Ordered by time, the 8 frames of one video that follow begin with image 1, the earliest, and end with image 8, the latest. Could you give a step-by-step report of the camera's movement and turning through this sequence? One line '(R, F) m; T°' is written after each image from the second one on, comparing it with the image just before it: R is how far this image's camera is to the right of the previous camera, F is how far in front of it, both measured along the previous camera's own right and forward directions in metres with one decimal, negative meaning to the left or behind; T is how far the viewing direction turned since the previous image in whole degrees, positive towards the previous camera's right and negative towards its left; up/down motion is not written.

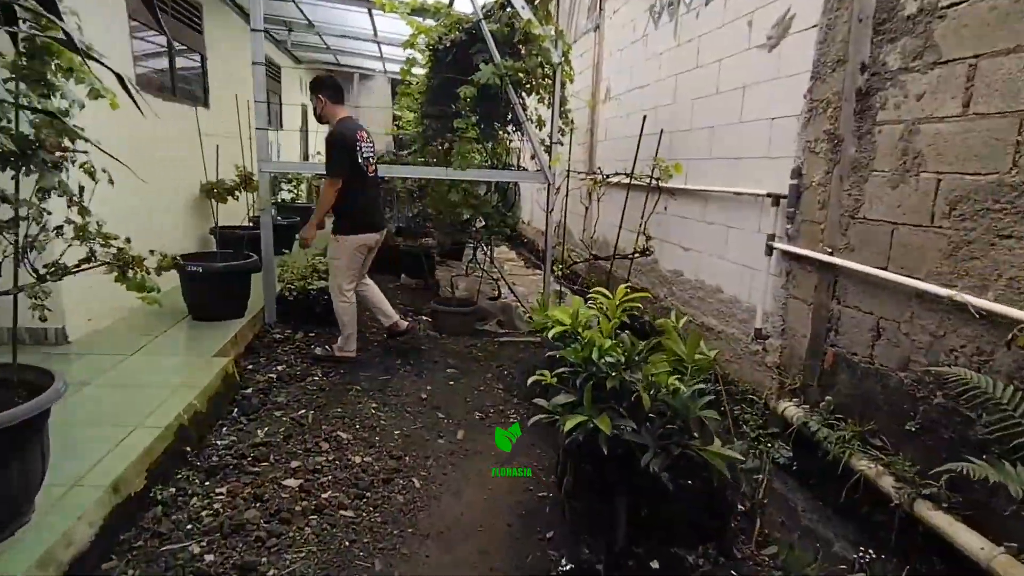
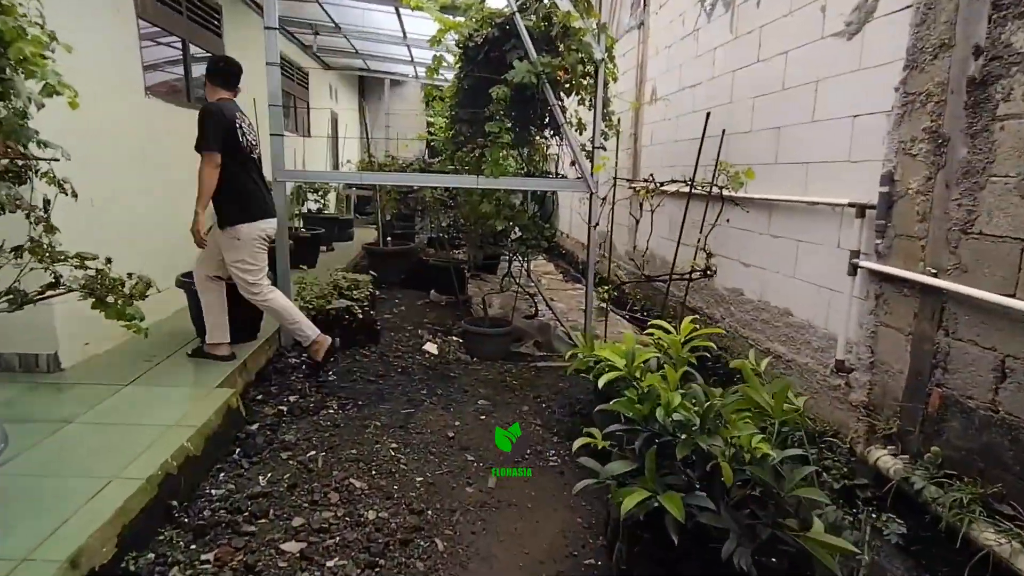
(0.0, +0.3) m; -3°
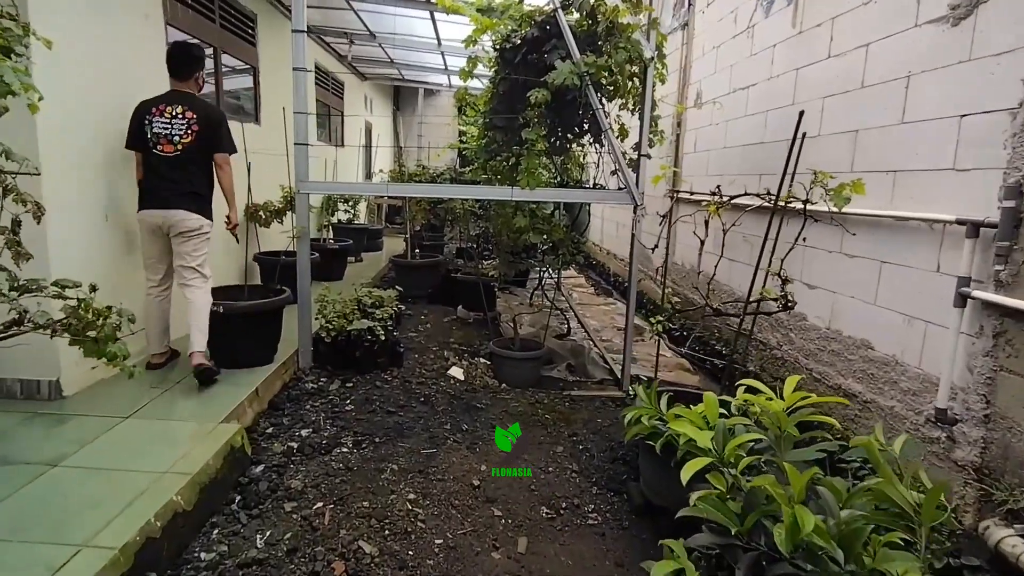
(0.0, +0.3) m; -3°
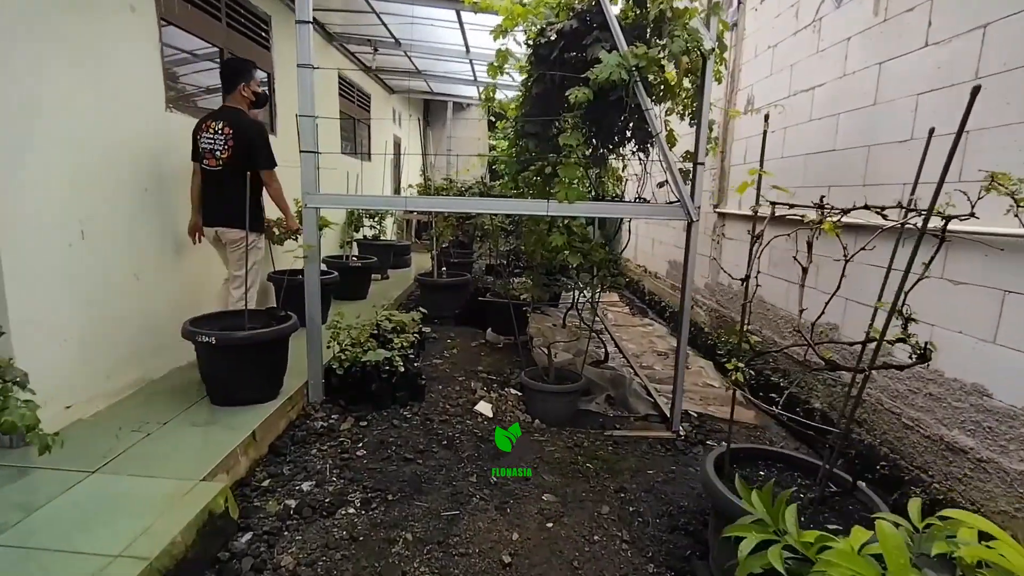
(0.0, +0.4) m; -3°
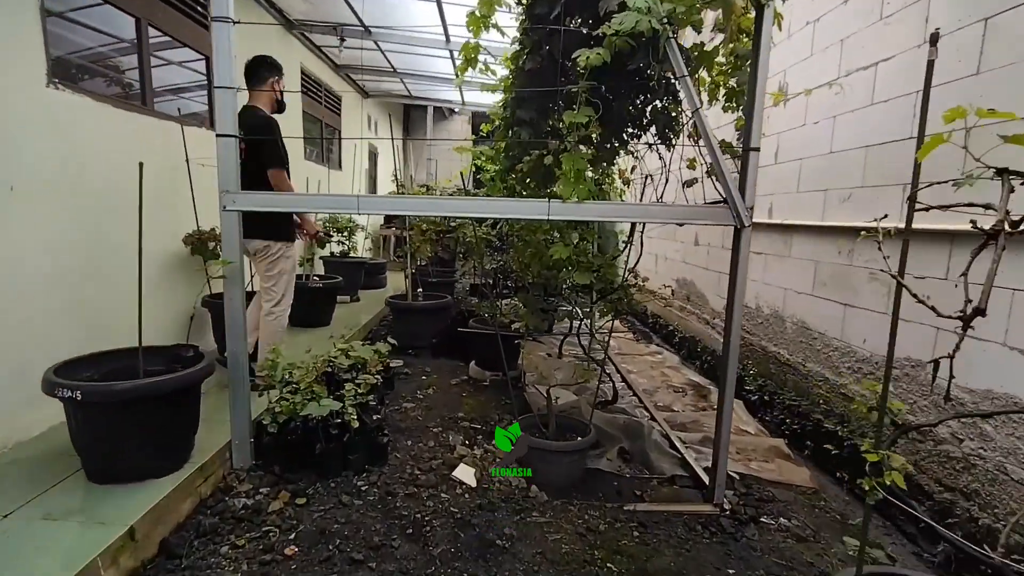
(0.0, +0.7) m; +1°
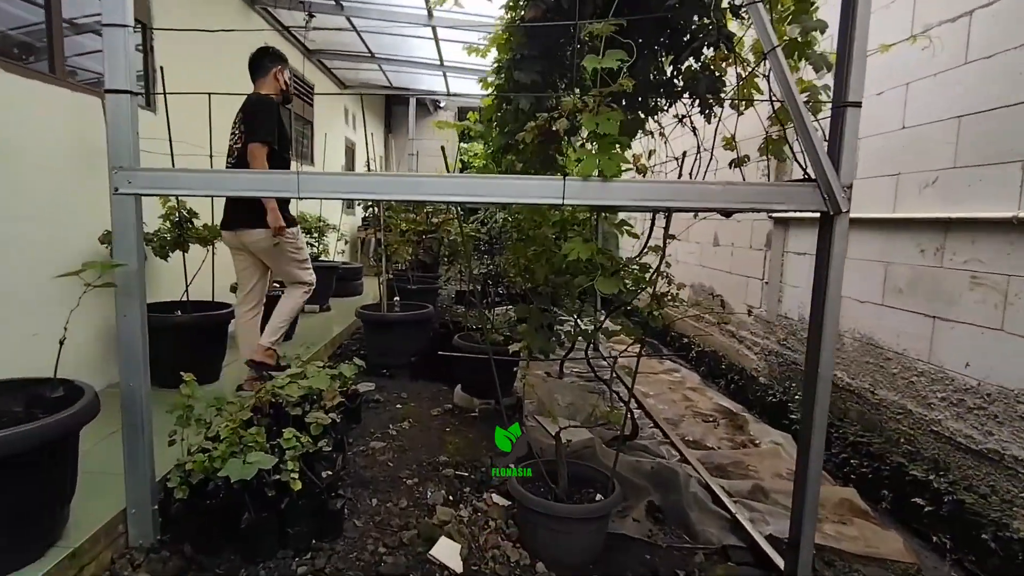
(0.0, +0.6) m; +1°
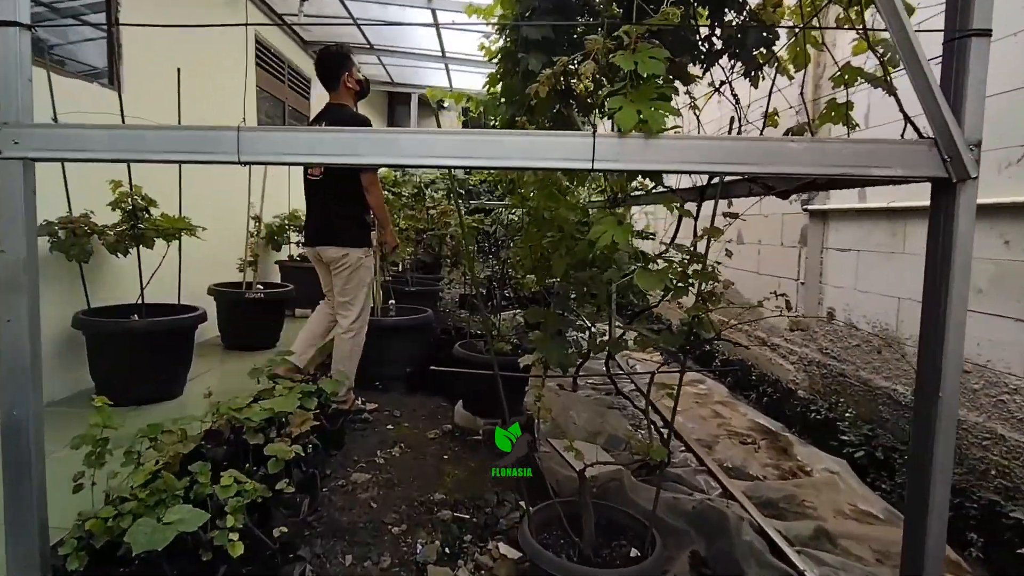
(0.0, +0.4) m; 0°
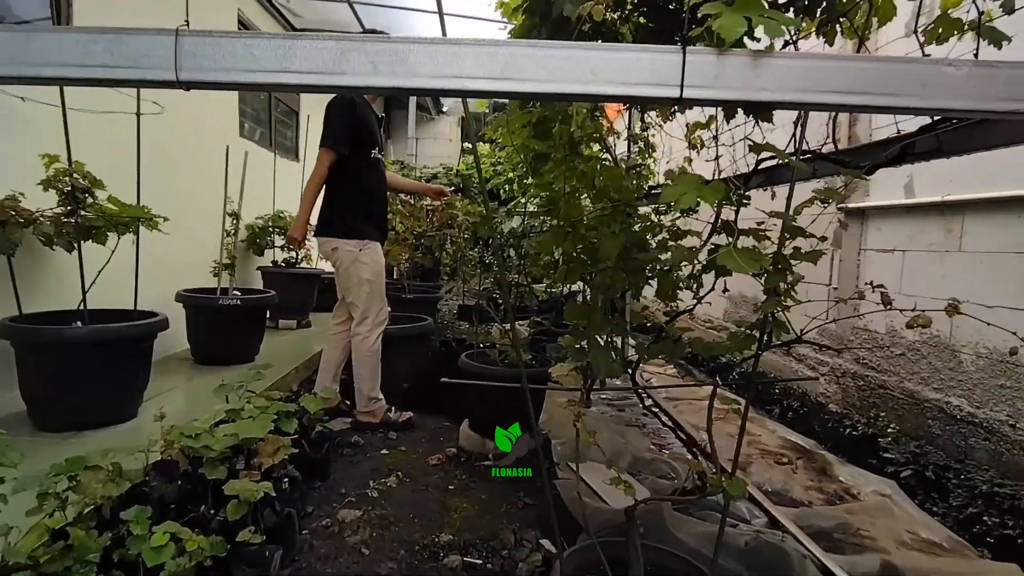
(-0.1, +0.3) m; +2°
